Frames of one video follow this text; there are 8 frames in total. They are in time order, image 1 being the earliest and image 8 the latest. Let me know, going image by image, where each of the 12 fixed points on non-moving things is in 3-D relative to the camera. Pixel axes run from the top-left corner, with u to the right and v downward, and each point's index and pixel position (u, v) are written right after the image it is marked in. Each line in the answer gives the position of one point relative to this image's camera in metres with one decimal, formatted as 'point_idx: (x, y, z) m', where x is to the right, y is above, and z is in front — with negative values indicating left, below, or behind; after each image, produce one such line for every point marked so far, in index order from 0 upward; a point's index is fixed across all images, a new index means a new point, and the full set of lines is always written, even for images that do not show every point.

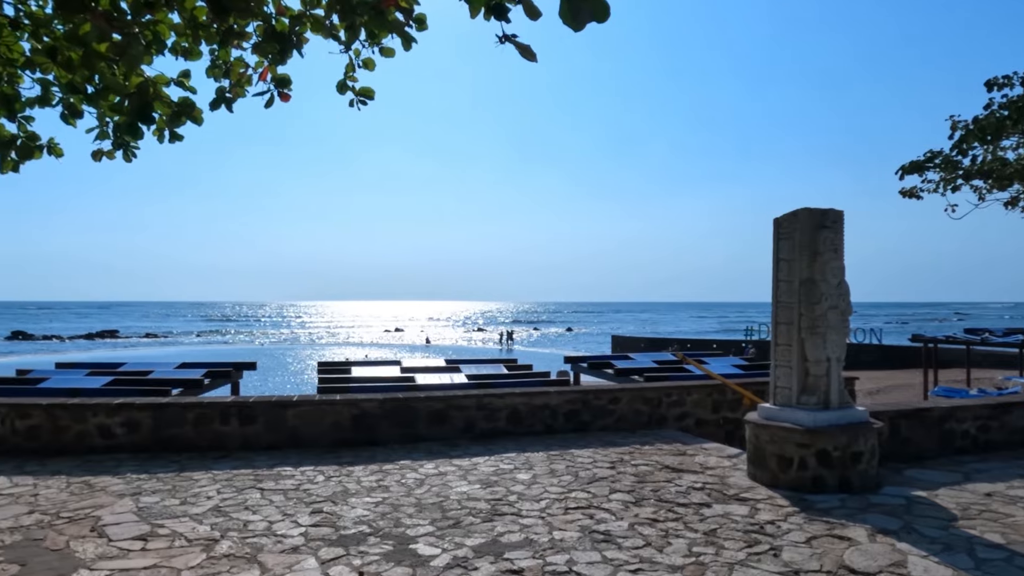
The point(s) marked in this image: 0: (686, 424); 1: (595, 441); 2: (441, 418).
0: (+2.0, -1.5, +7.9) m
1: (+0.9, -1.6, +7.1) m
2: (-0.7, -1.3, +7.0) m
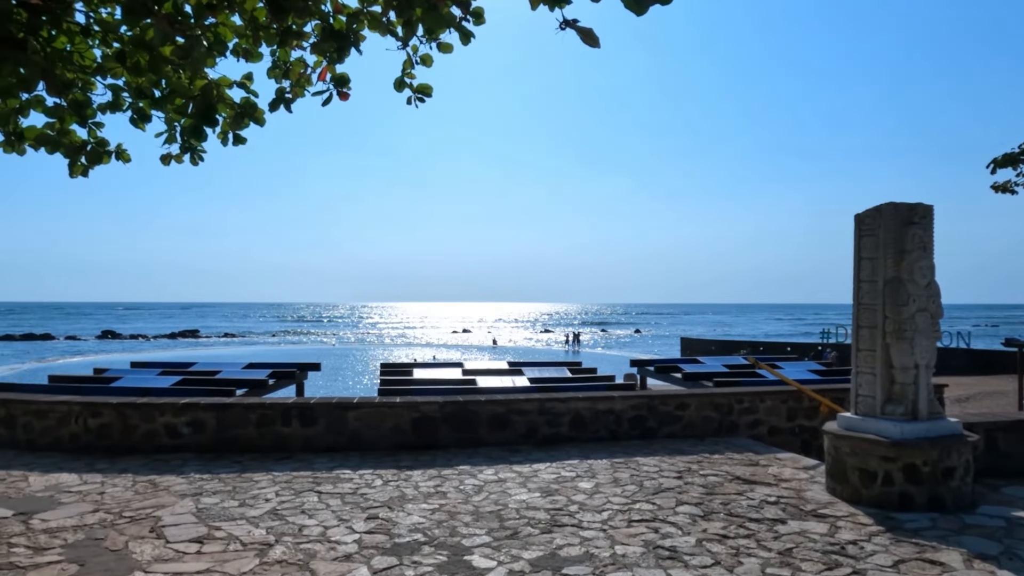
0: (+2.7, -1.6, +7.5) m
1: (+1.5, -1.6, +6.8) m
2: (-0.1, -1.3, +6.9) m
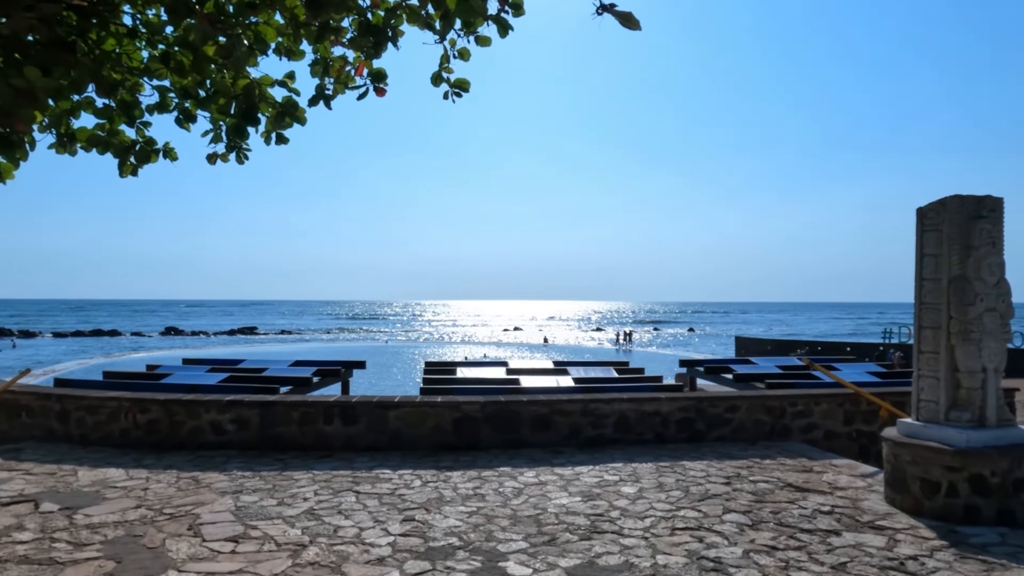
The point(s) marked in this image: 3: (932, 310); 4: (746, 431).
0: (+3.1, -1.5, +7.1) m
1: (+1.9, -1.6, +6.5) m
2: (+0.3, -1.3, +6.7) m
3: (+3.0, -0.2, +4.9) m
4: (+2.4, -1.5, +7.0) m
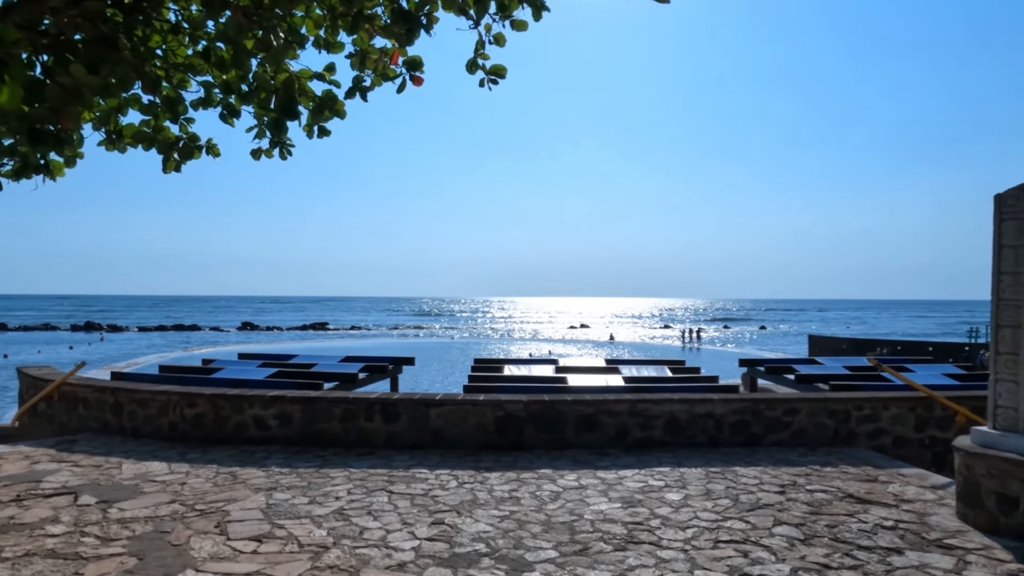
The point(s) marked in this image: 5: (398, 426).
0: (+3.6, -1.5, +6.6) m
1: (+2.3, -1.5, +6.2) m
2: (+0.7, -1.3, +6.5) m
3: (+3.2, -0.1, +4.4) m
4: (+2.8, -1.4, +6.6) m
5: (-1.1, -1.3, +6.5) m
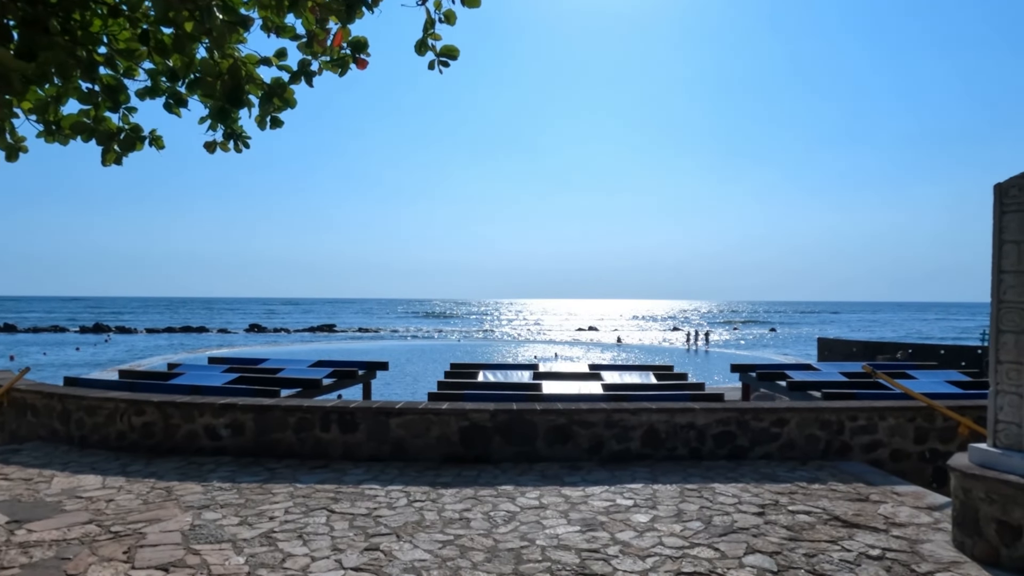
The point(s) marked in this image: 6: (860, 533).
0: (+3.3, -1.5, +6.1) m
1: (+2.0, -1.5, +5.7) m
2: (+0.4, -1.3, +6.0) m
3: (+2.8, -0.1, +3.9) m
4: (+2.5, -1.4, +6.1) m
5: (-1.4, -1.3, +6.0) m
6: (+2.2, -1.5, +4.3) m
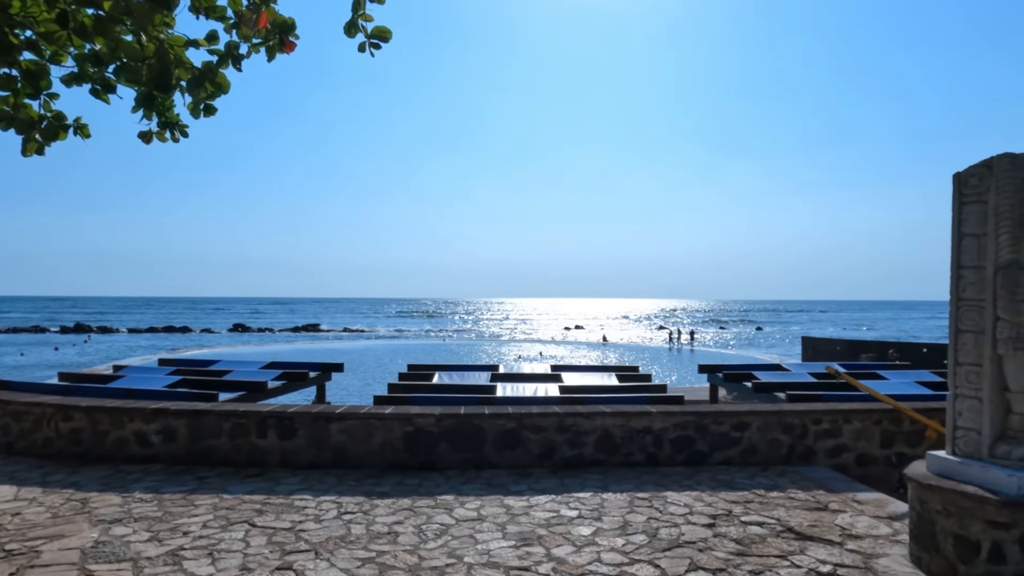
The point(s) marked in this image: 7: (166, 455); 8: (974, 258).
0: (+2.8, -1.5, +5.9) m
1: (+1.5, -1.5, +5.4) m
2: (0.0, -1.3, +5.7) m
3: (+2.4, -0.1, +3.6) m
4: (+2.1, -1.4, +5.8) m
5: (-1.8, -1.3, +5.7) m
6: (+1.7, -1.5, +4.0) m
7: (-2.9, -1.4, +5.8) m
8: (+2.4, +0.2, +3.6) m
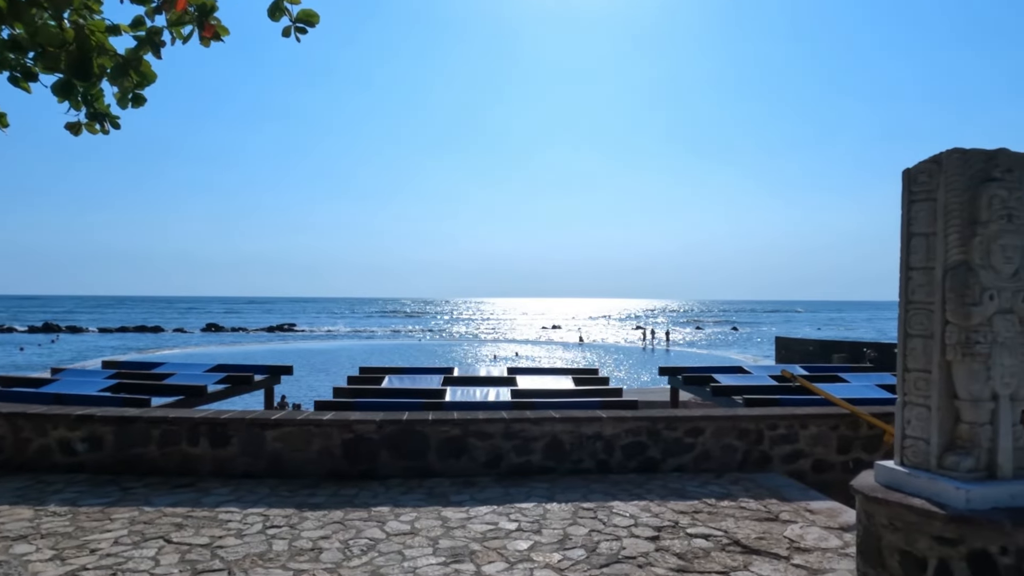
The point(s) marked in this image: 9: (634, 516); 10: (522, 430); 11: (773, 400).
0: (+2.4, -1.5, +5.7) m
1: (+1.1, -1.5, +5.2) m
2: (-0.4, -1.3, +5.5) m
3: (+2.1, -0.1, +3.5) m
4: (+1.6, -1.4, +5.6) m
5: (-2.2, -1.3, +5.4) m
6: (+1.4, -1.5, +3.8) m
7: (-3.4, -1.4, +5.5) m
8: (+2.1, +0.2, +3.5) m
9: (+0.8, -1.5, +4.5) m
10: (+0.1, -1.1, +5.5) m
11: (+2.4, -1.0, +6.2) m
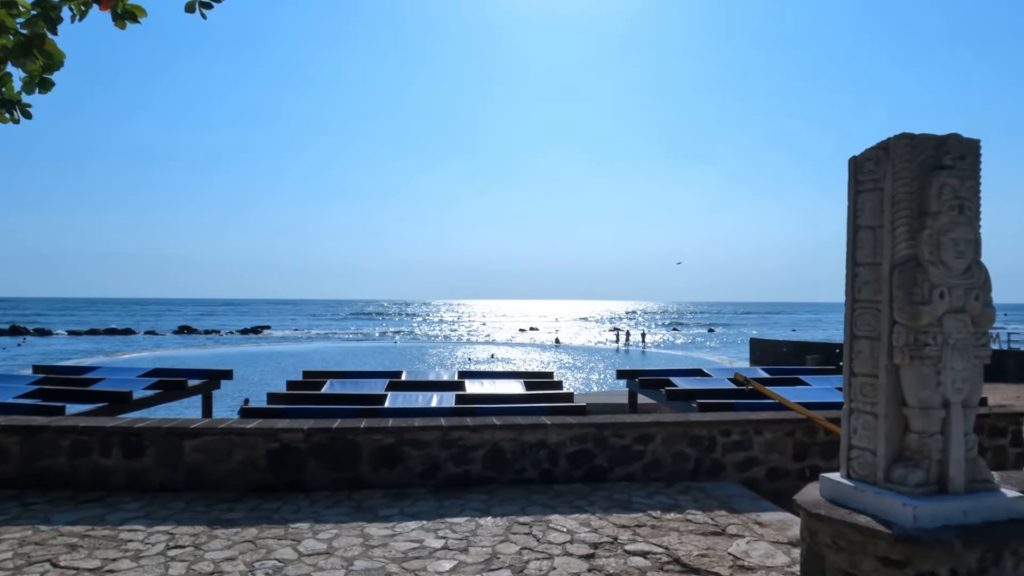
0: (+1.9, -1.5, +5.4) m
1: (+0.7, -1.5, +4.9) m
2: (-0.9, -1.3, +5.2) m
3: (+1.7, -0.1, +3.2) m
4: (+1.2, -1.4, +5.4) m
5: (-2.7, -1.3, +5.0) m
6: (+0.9, -1.5, +3.5) m
7: (-3.8, -1.4, +5.1) m
8: (+1.7, +0.2, +3.2) m
9: (+0.4, -1.5, +4.2) m
10: (-0.4, -1.1, +5.2) m
11: (+1.9, -1.0, +6.0) m
